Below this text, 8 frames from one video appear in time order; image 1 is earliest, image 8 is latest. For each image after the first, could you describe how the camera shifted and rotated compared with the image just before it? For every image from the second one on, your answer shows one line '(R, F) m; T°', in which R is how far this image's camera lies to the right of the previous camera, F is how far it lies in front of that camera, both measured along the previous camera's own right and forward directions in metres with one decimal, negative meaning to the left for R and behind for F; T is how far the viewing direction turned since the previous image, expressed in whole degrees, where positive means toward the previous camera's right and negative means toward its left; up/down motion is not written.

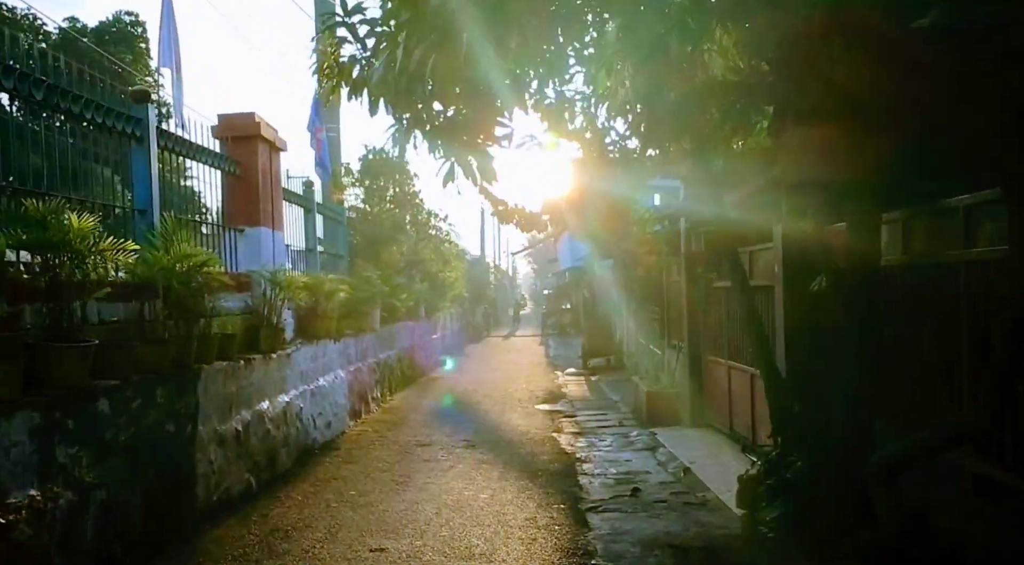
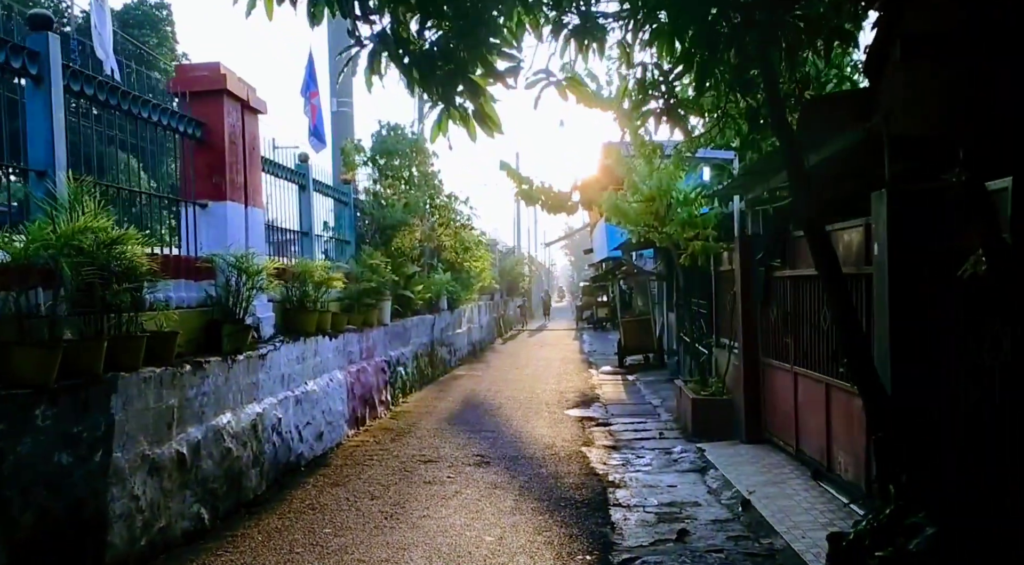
(+0.1, +1.4) m; -2°
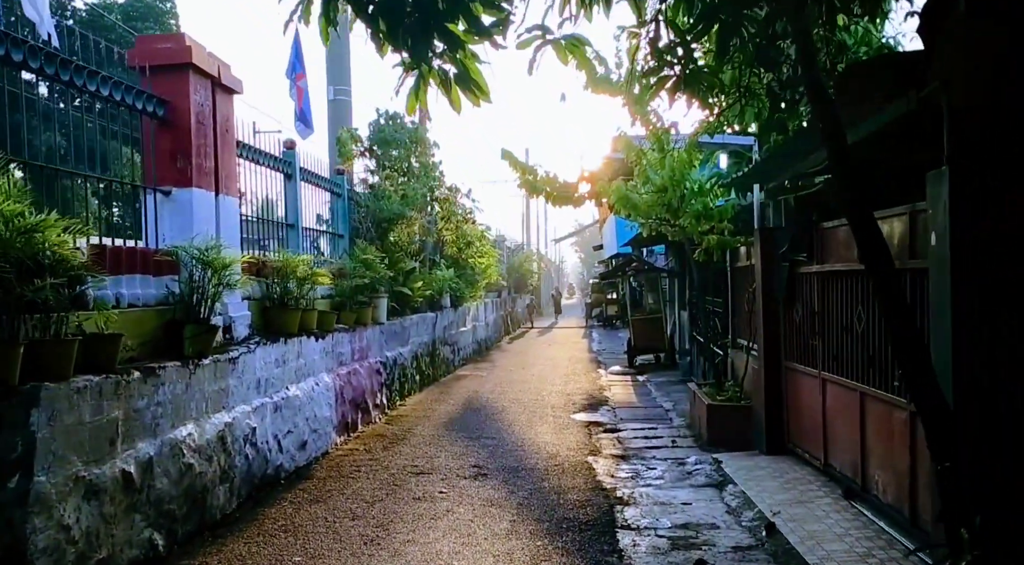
(+0.1, +0.6) m; -1°
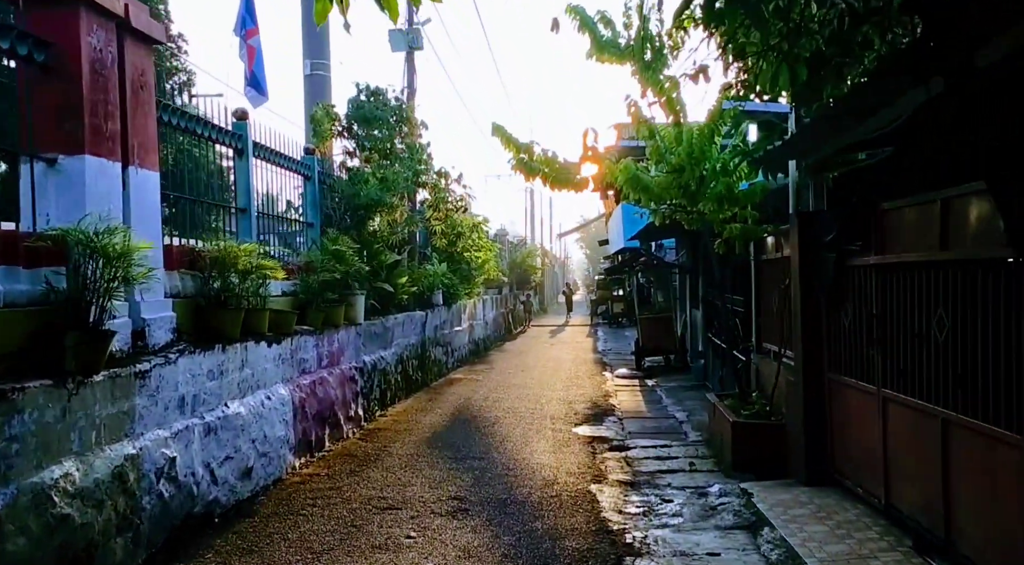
(+0.1, +1.2) m; 0°
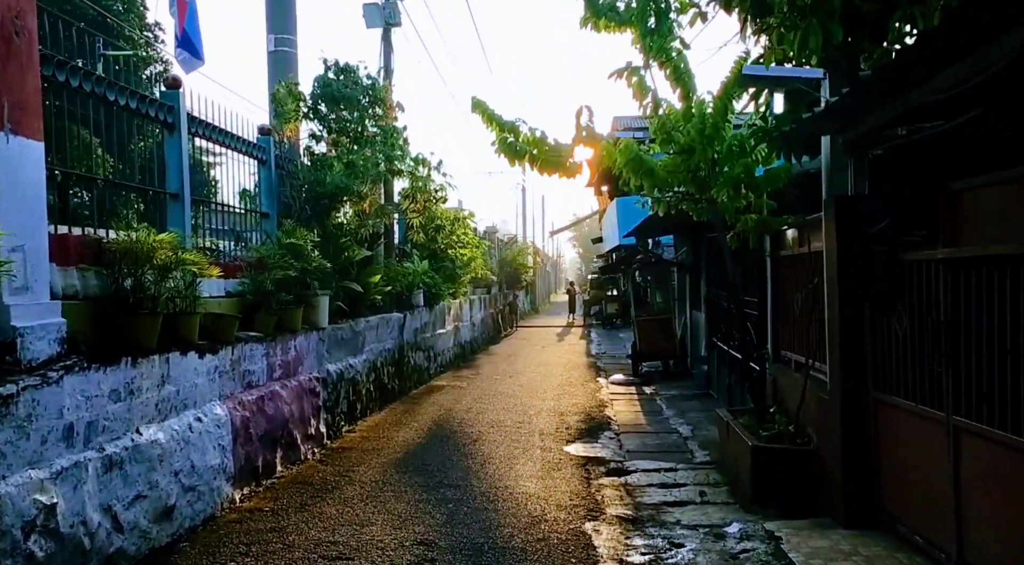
(+0.1, +1.0) m; +1°
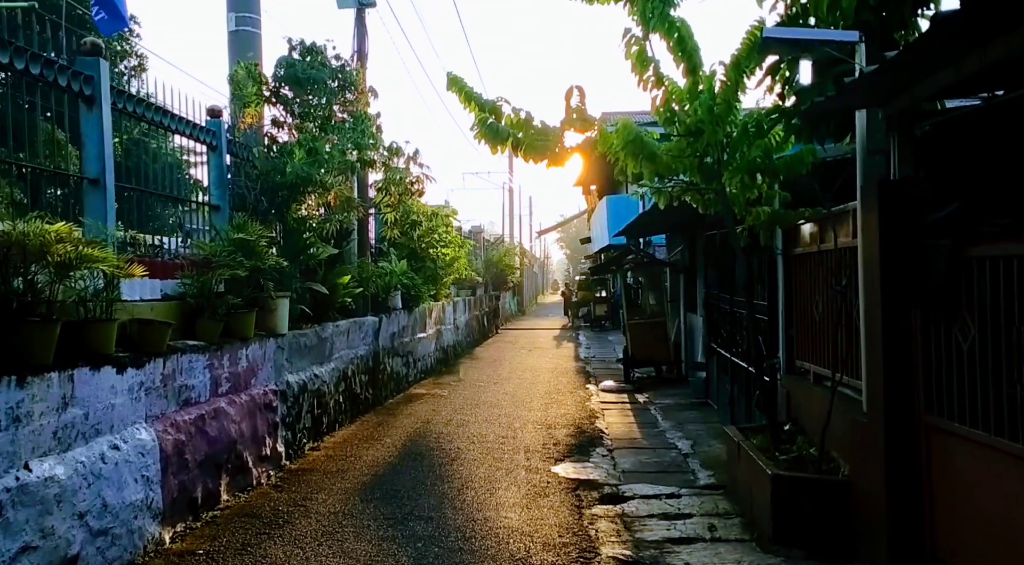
(0.0, +0.8) m; +1°
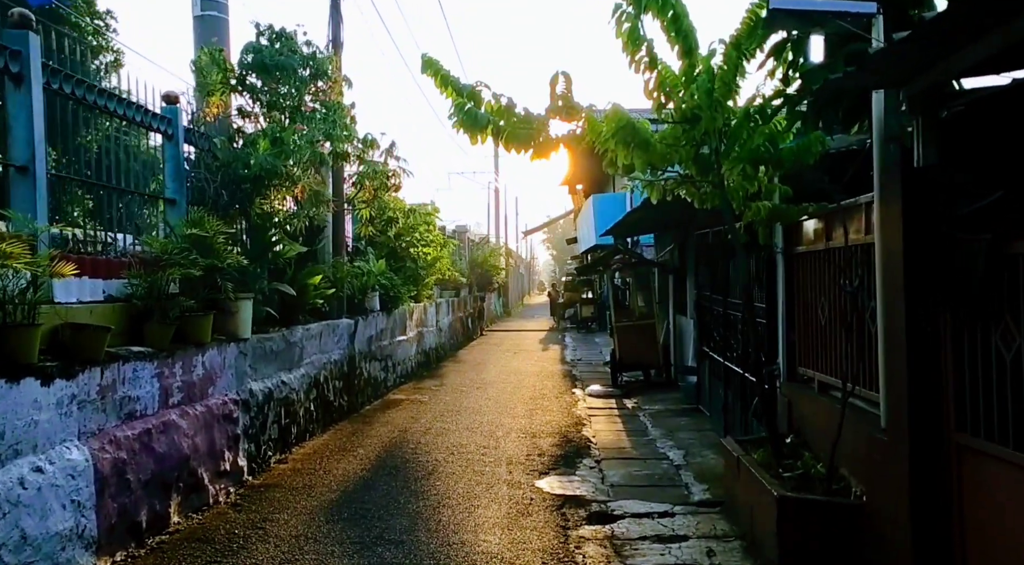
(0.0, +0.5) m; +1°
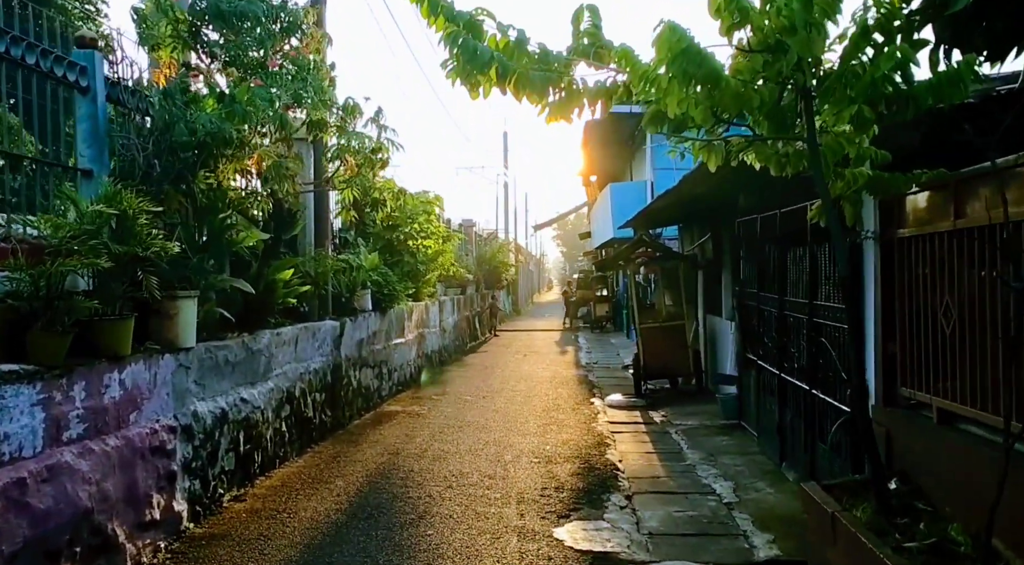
(0.0, +1.4) m; -1°
